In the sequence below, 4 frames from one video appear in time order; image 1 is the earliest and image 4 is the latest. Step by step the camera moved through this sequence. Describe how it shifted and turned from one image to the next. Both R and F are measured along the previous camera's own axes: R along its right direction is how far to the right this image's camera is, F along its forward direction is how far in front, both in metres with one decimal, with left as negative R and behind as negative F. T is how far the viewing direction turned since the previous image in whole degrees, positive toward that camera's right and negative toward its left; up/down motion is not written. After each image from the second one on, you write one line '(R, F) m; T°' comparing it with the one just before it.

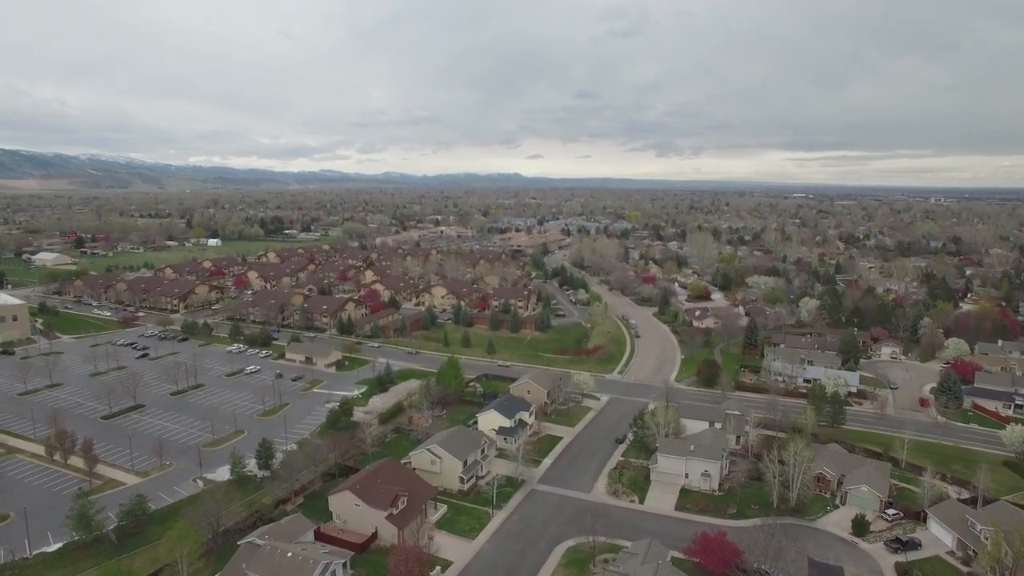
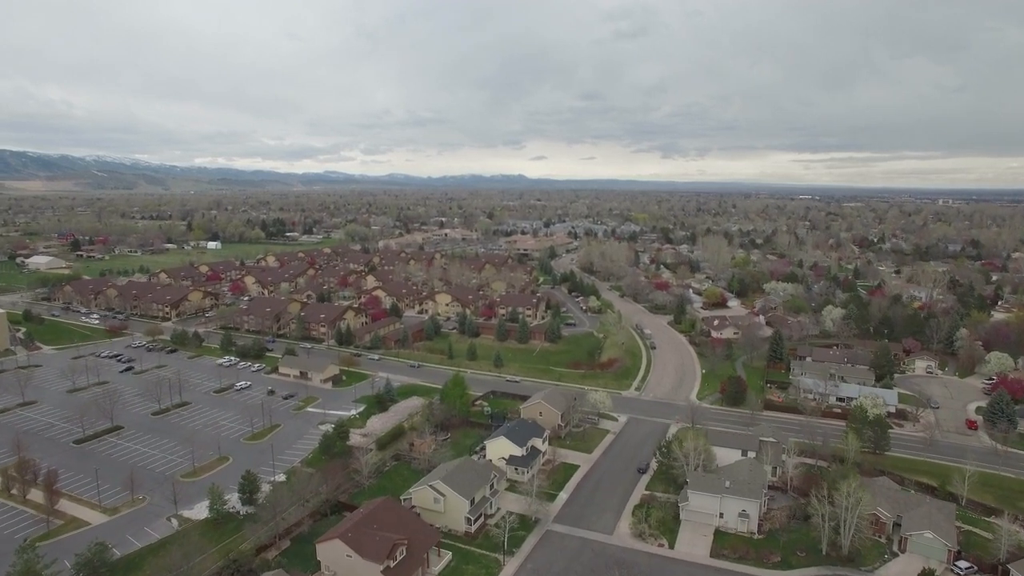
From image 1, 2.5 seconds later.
(-0.3, +2.7) m; 0°
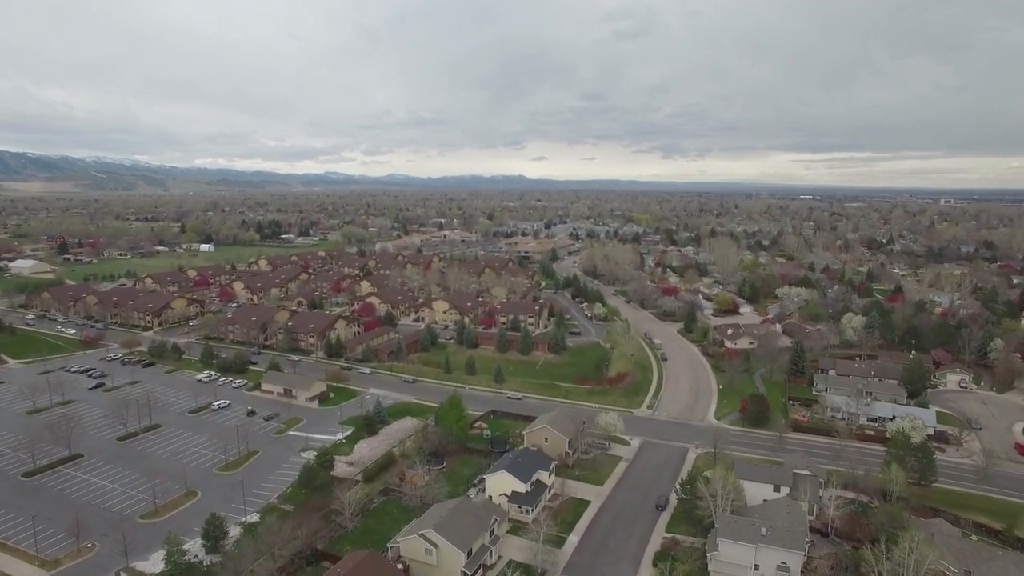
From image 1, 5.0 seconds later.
(-0.1, +2.9) m; 0°
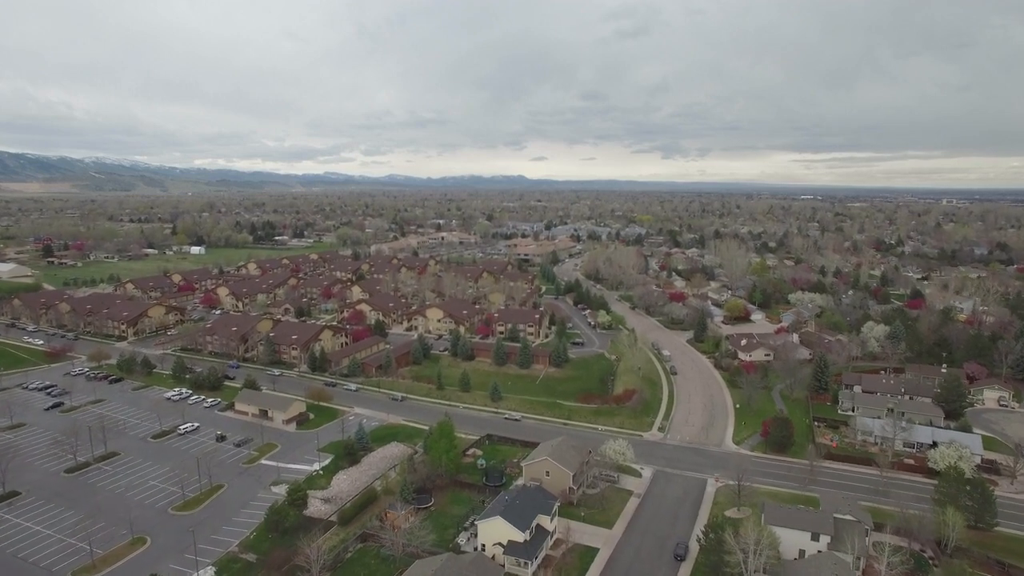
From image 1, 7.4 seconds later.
(+0.1, +3.1) m; 0°
